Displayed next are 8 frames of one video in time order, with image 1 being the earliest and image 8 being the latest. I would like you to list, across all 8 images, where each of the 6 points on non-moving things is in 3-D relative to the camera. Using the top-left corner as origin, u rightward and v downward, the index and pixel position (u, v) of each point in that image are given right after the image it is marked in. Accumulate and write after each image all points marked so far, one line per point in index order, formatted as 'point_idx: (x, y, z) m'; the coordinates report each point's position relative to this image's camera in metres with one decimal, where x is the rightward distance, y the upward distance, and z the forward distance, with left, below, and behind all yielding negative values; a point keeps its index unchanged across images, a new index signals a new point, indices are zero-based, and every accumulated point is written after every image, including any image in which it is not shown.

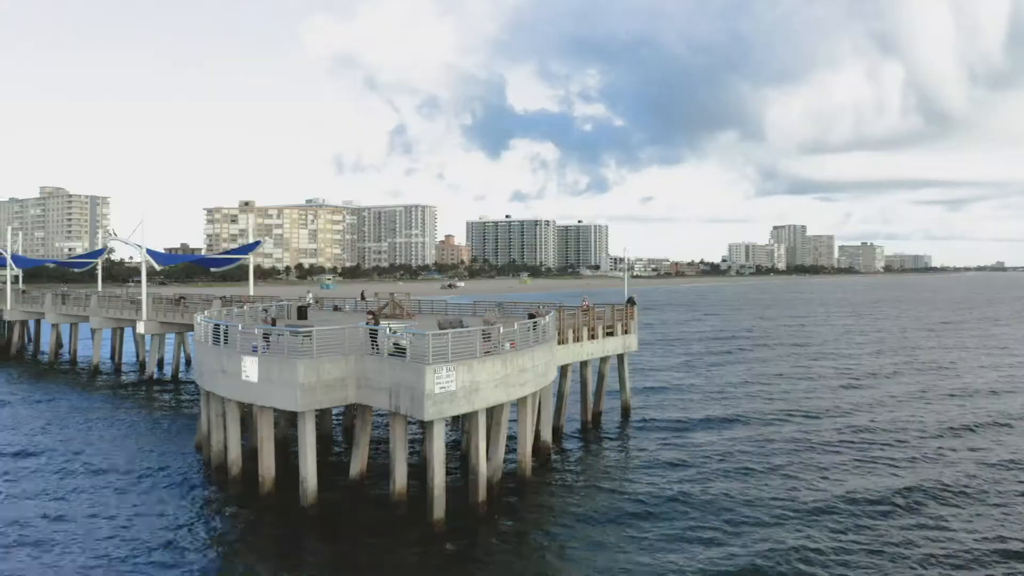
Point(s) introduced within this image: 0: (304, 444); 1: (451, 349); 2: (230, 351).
0: (-5.0, -3.8, +16.7) m
1: (-1.4, -1.4, +16.2) m
2: (-7.4, -1.7, +18.2) m
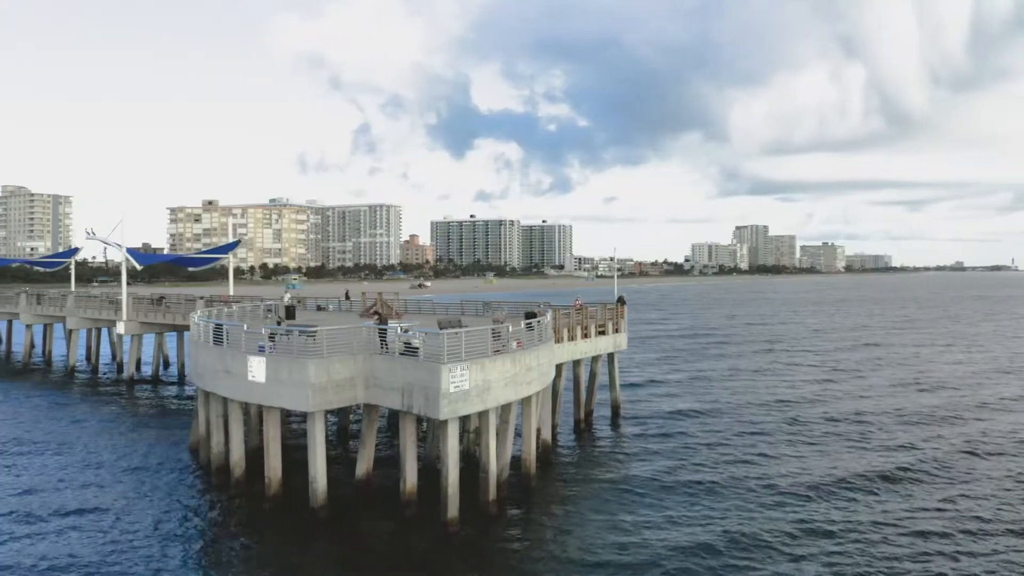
0: (-4.7, -3.7, +16.5) m
1: (-1.1, -1.4, +16.2) m
2: (-7.1, -1.6, +17.9) m
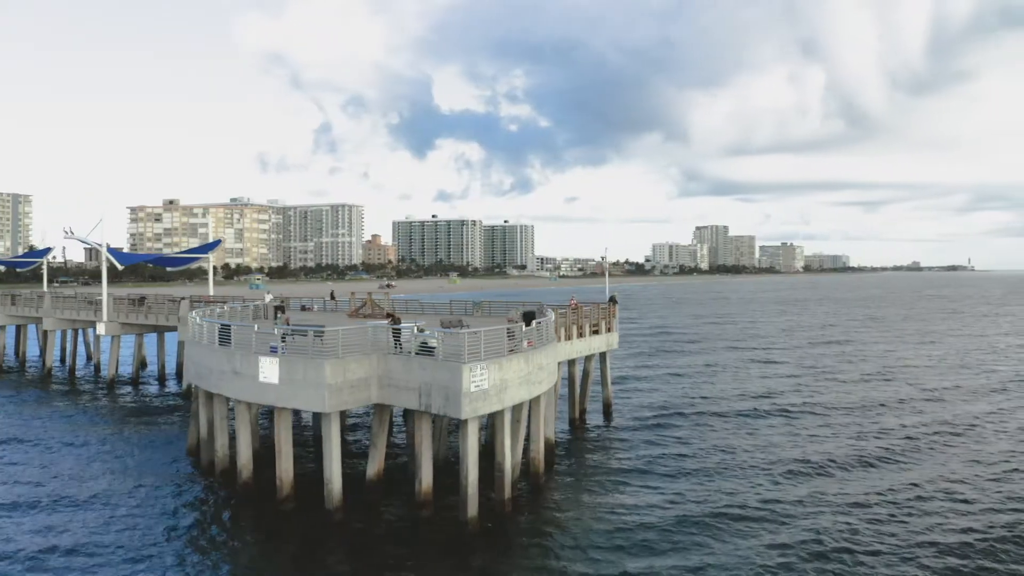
0: (-4.3, -3.7, +16.3) m
1: (-0.7, -1.4, +16.1) m
2: (-6.8, -1.6, +17.7) m
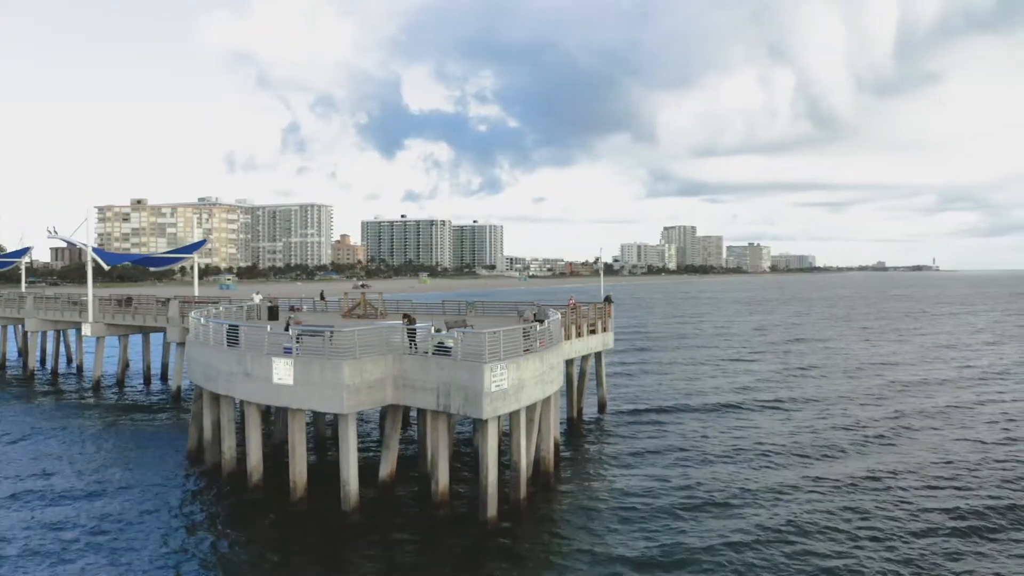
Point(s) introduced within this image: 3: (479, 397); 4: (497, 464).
0: (-3.9, -3.7, +16.2) m
1: (-0.2, -1.4, +16.1) m
2: (-6.4, -1.6, +17.5) m
3: (-0.7, -2.4, +15.2) m
4: (-0.3, -4.1, +16.0) m
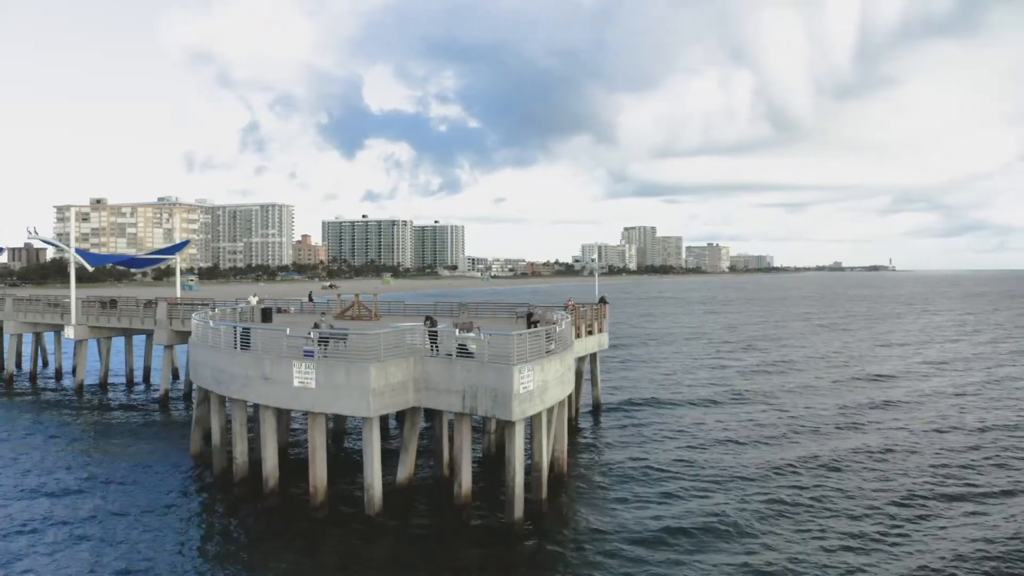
0: (-3.3, -3.8, +16.1) m
1: (+0.3, -1.4, +16.2) m
2: (-5.9, -1.7, +17.3) m
3: (-0.1, -2.4, +15.2) m
4: (+0.2, -4.1, +16.1) m
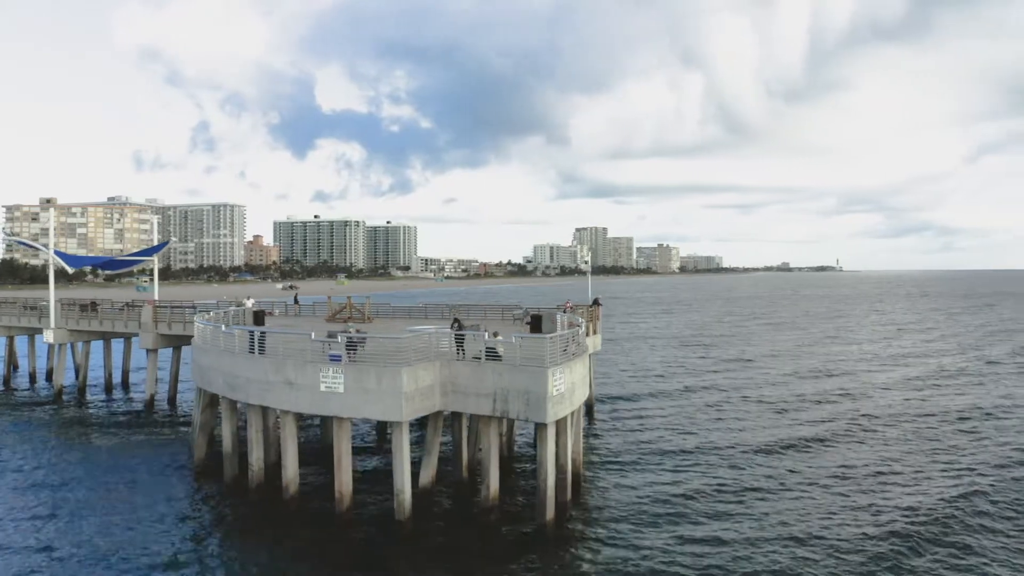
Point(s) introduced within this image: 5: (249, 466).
0: (-2.6, -3.9, +16.1) m
1: (+1.0, -1.5, +16.3) m
2: (-5.3, -1.8, +17.1) m
3: (+0.6, -2.5, +15.3) m
4: (+0.9, -4.2, +16.2) m
5: (-7.6, -5.1, +19.9) m
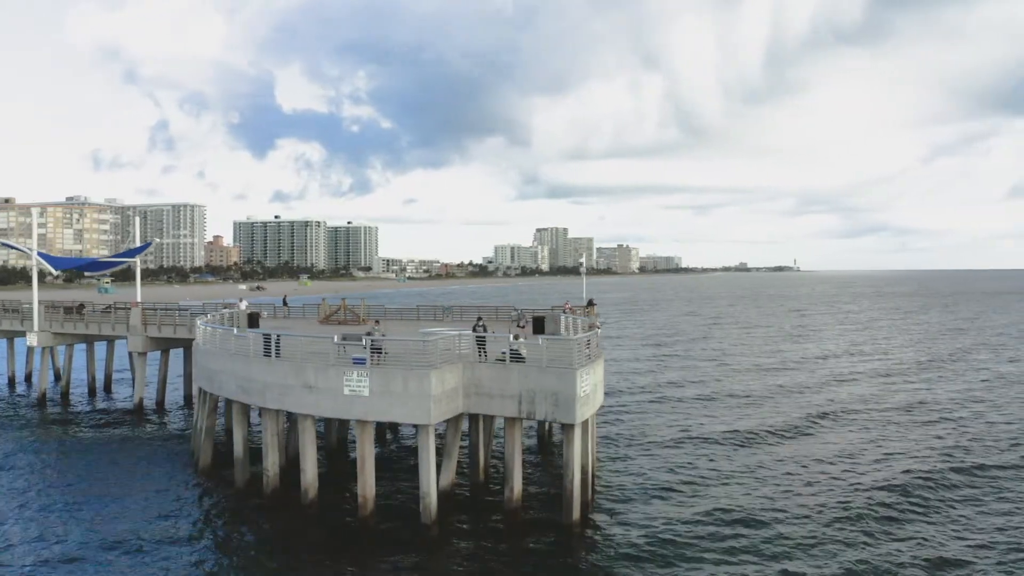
0: (-2.0, -4.0, +16.1) m
1: (+1.6, -1.6, +16.4) m
2: (-4.7, -1.9, +17.0) m
3: (+1.3, -2.6, +15.5) m
4: (+1.5, -4.3, +16.3) m
5: (-7.2, -5.2, +19.7) m
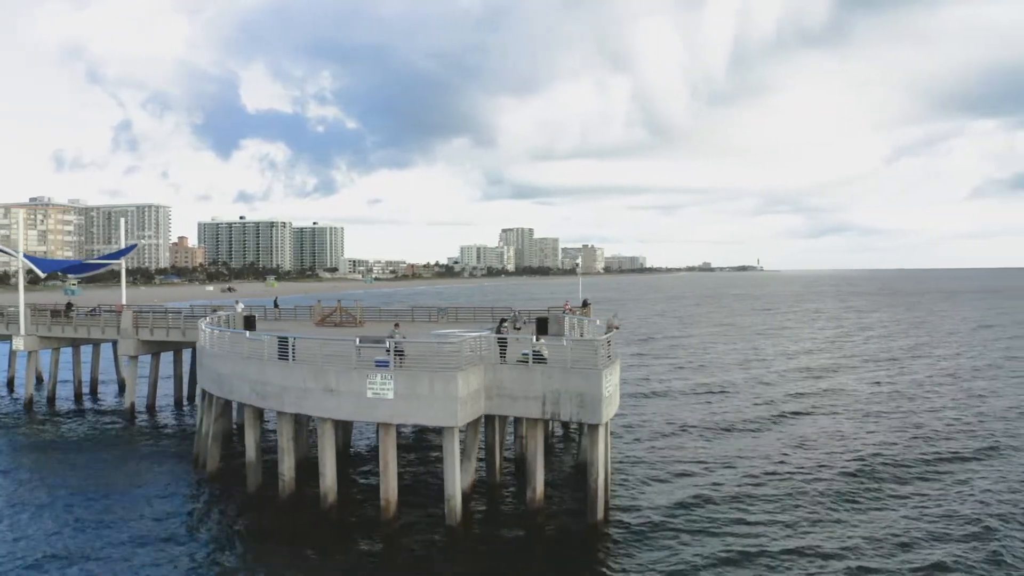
0: (-1.5, -4.0, +16.1) m
1: (+2.1, -1.6, +16.6) m
2: (-4.2, -1.9, +17.0) m
3: (+1.8, -2.6, +15.6) m
4: (+2.1, -4.3, +16.5) m
5: (-6.7, -5.3, +19.6) m
